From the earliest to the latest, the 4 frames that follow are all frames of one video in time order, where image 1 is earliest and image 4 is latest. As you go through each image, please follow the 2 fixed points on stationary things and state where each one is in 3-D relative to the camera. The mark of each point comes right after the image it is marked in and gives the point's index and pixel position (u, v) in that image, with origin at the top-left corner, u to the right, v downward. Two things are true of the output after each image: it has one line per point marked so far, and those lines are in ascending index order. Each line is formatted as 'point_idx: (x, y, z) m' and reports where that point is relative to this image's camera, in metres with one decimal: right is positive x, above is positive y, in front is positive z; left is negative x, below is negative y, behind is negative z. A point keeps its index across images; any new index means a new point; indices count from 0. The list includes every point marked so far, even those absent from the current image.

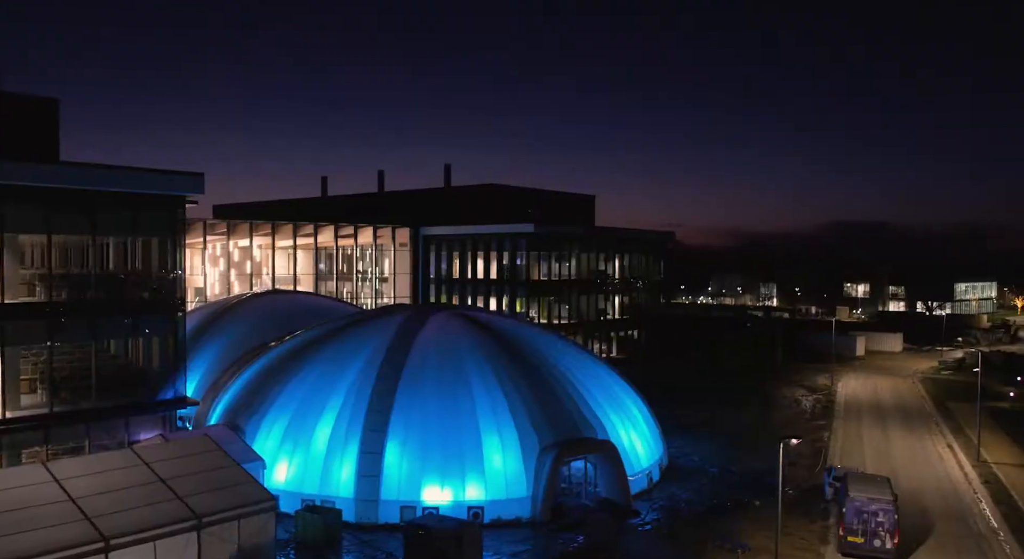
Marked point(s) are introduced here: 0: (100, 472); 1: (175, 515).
0: (-9.9, -4.6, +19.6) m
1: (-7.6, -5.3, +18.5) m
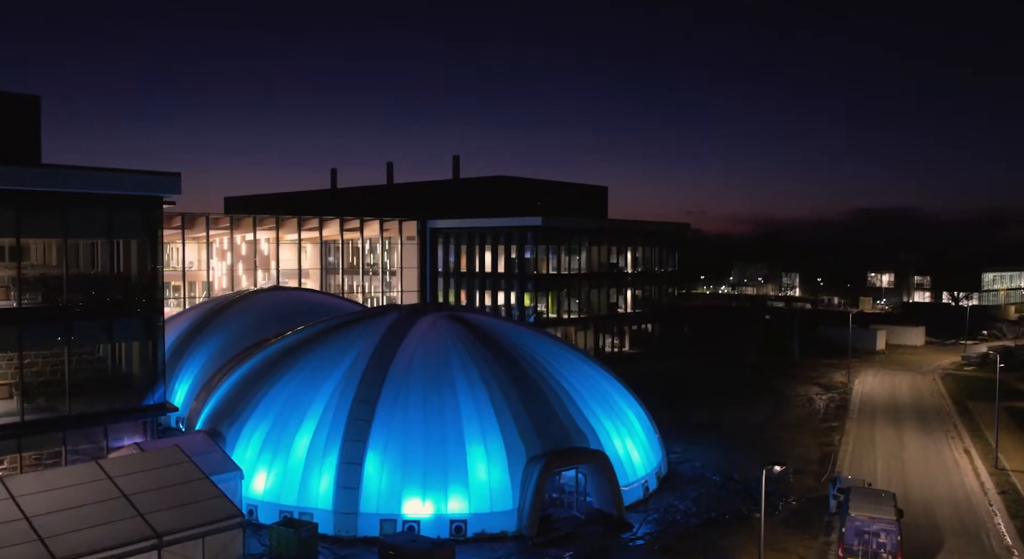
0: (-10.5, -4.8, +18.9) m
1: (-8.2, -5.5, +17.7) m
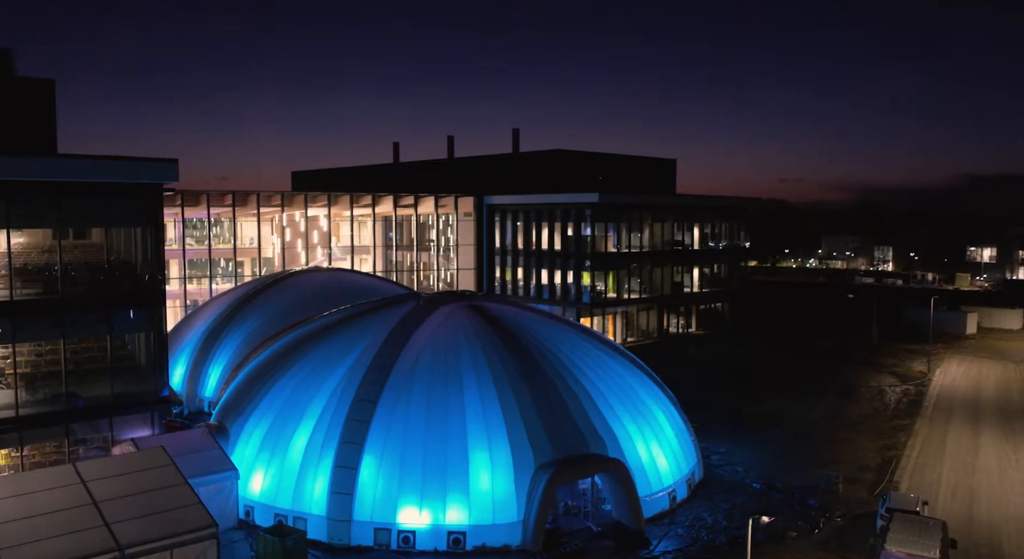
0: (-10.7, -4.7, +18.3) m
1: (-8.6, -5.5, +16.9) m
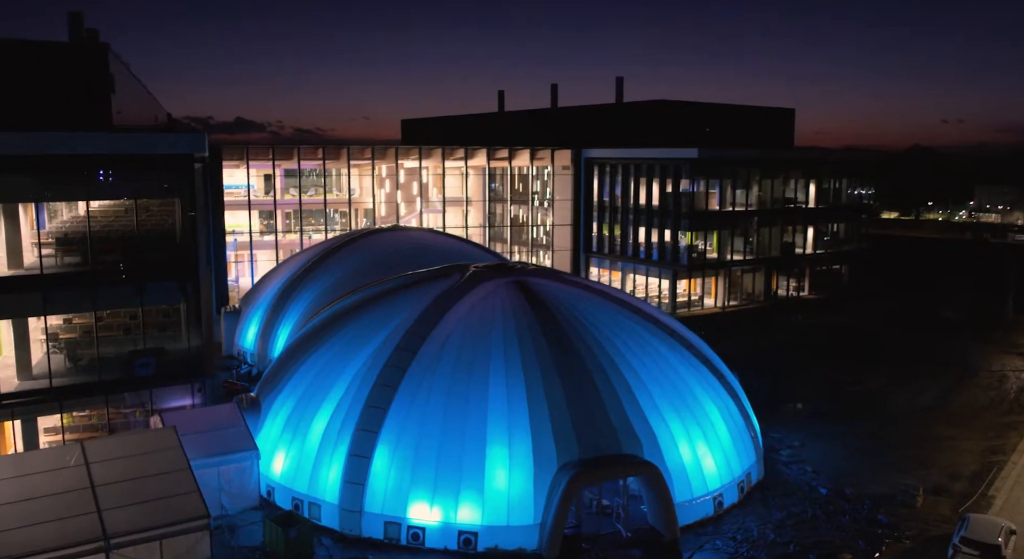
0: (-10.7, -4.3, +18.5) m
1: (-8.8, -5.2, +16.8) m
